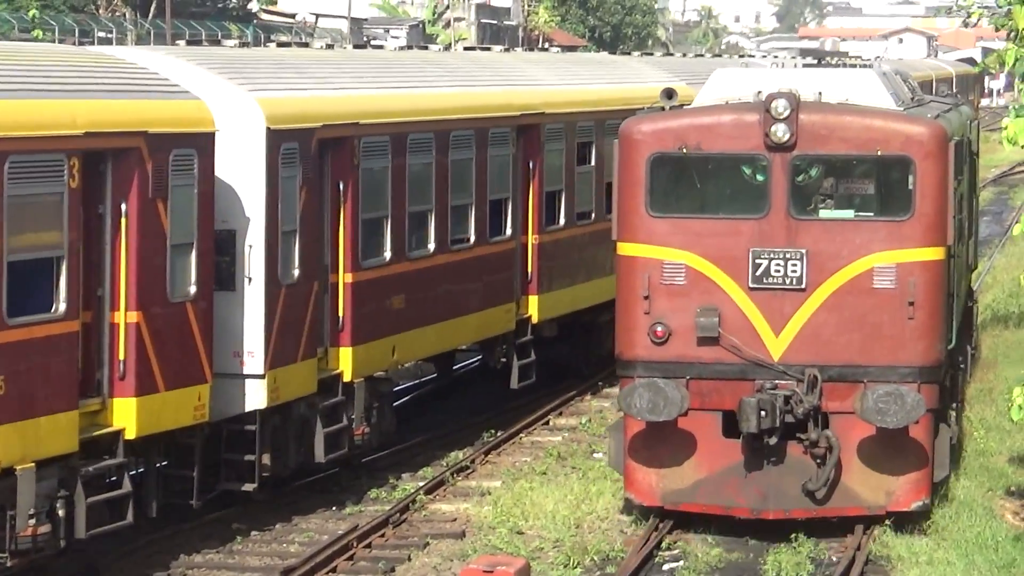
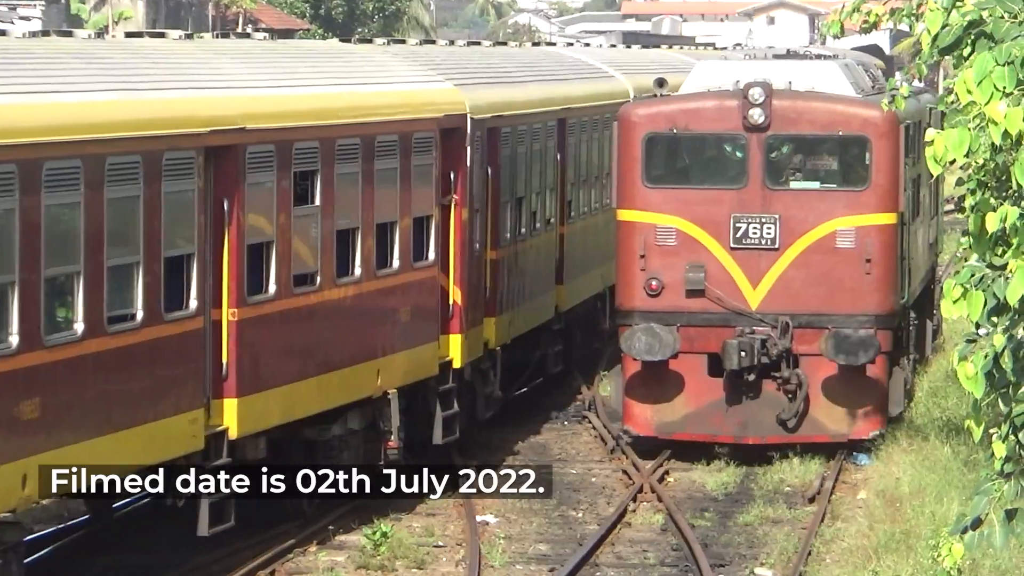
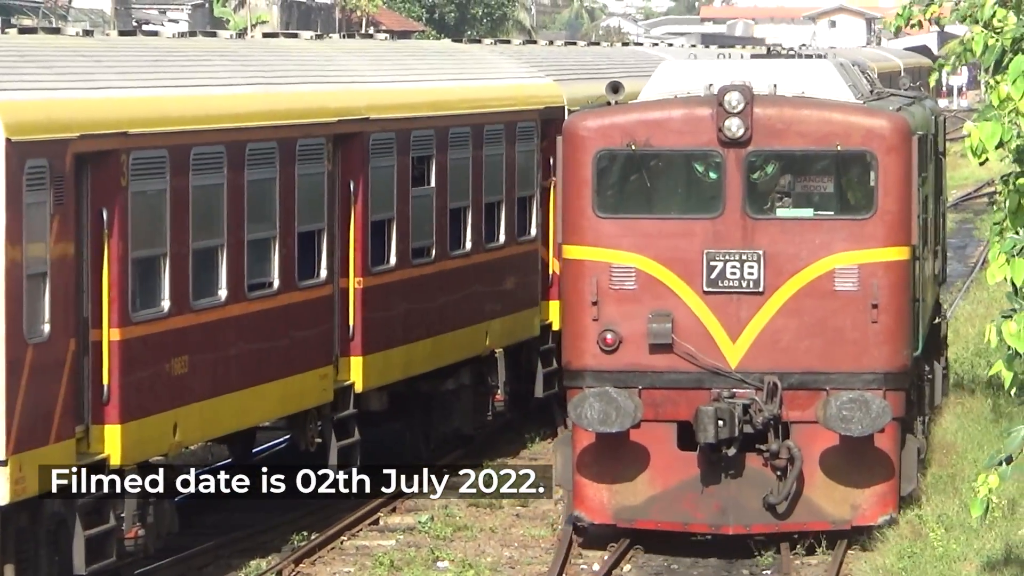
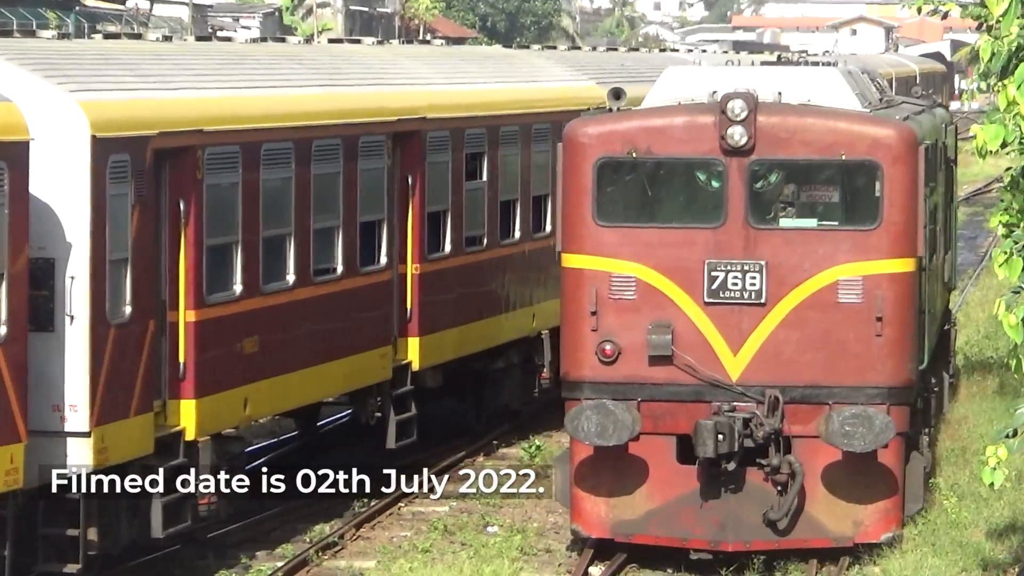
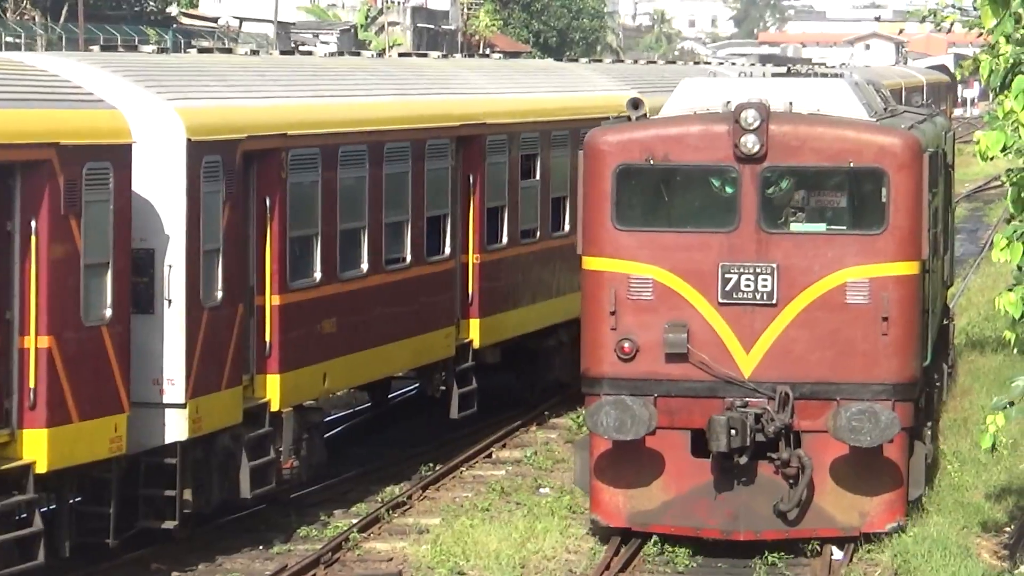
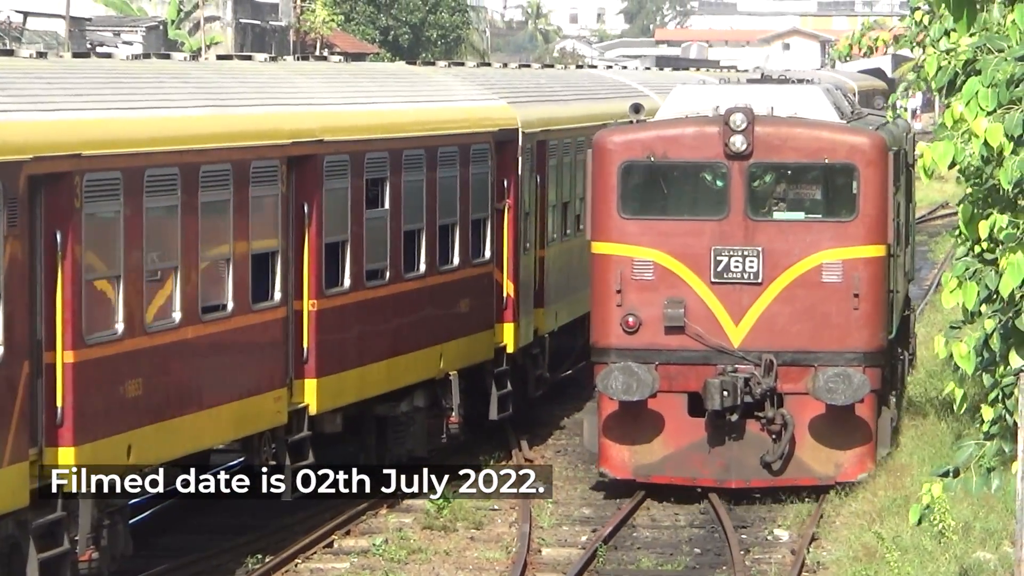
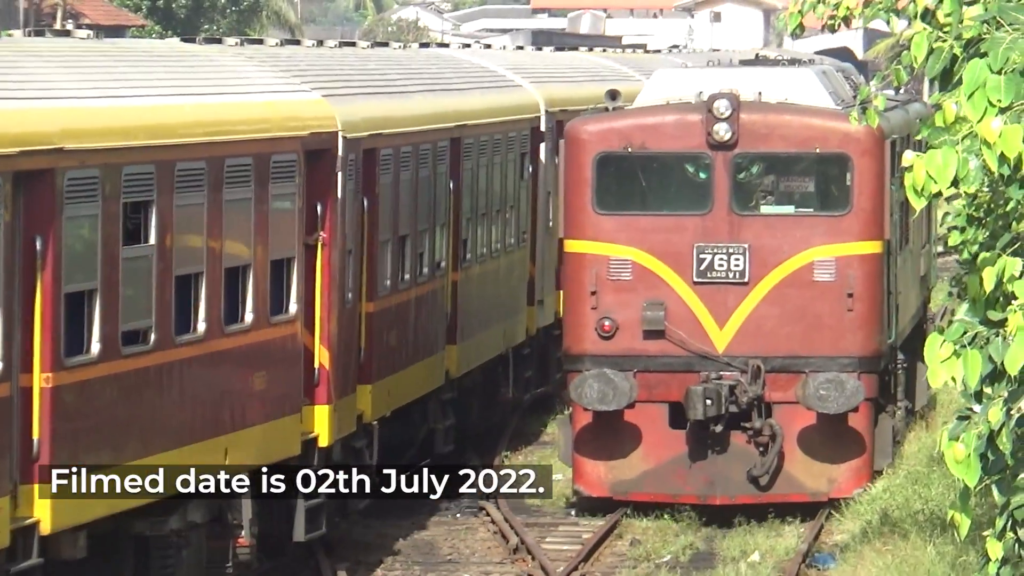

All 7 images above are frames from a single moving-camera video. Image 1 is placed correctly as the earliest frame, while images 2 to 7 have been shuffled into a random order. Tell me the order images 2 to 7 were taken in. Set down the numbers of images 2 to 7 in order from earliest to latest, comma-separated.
5, 4, 3, 6, 2, 7
